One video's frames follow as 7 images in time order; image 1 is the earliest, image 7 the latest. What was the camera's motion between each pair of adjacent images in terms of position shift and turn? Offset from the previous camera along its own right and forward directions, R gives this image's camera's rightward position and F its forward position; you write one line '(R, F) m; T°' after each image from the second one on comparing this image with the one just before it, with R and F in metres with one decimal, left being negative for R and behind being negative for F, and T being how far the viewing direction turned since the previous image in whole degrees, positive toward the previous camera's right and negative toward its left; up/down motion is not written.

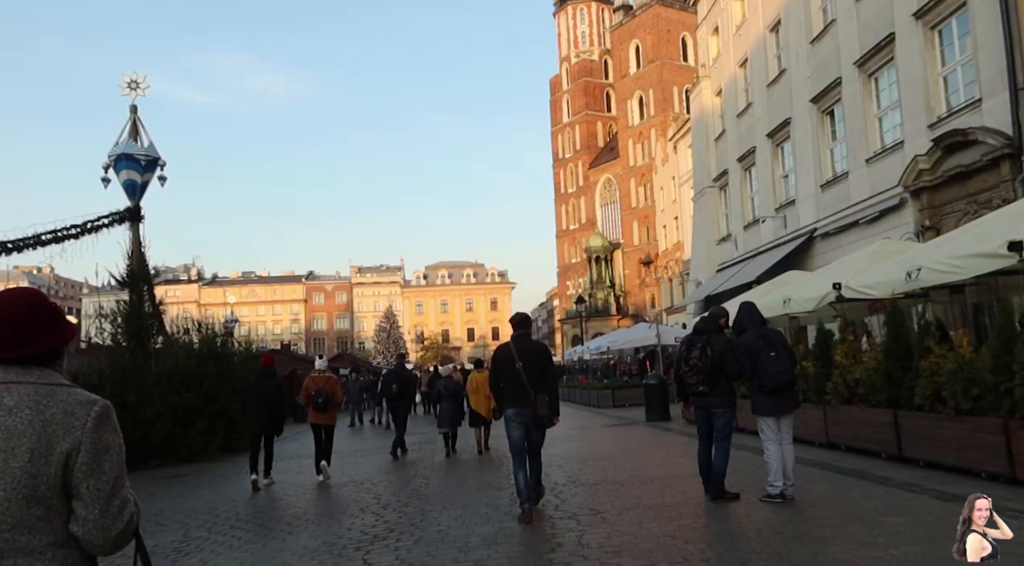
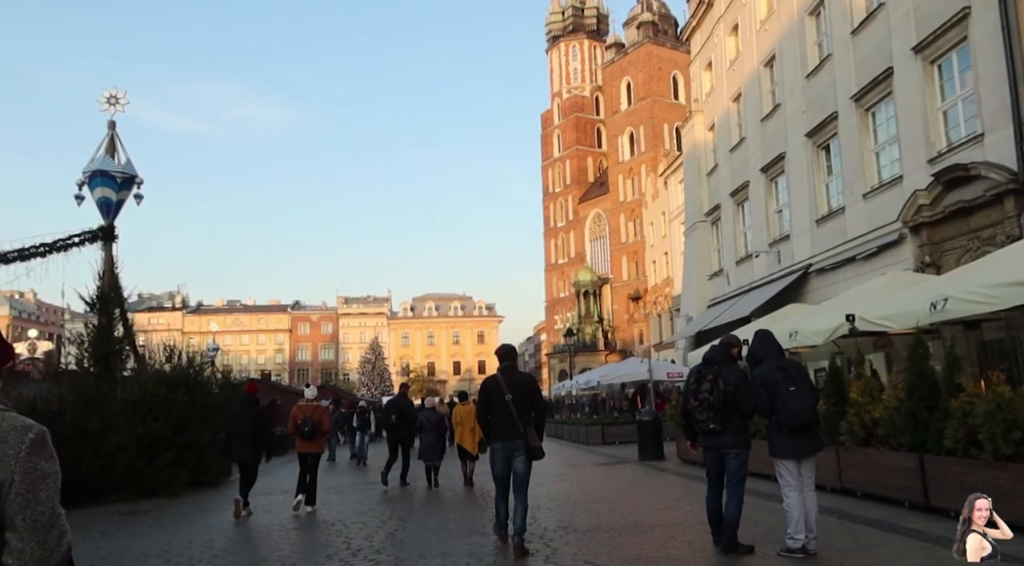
(0.0, +0.6) m; +1°
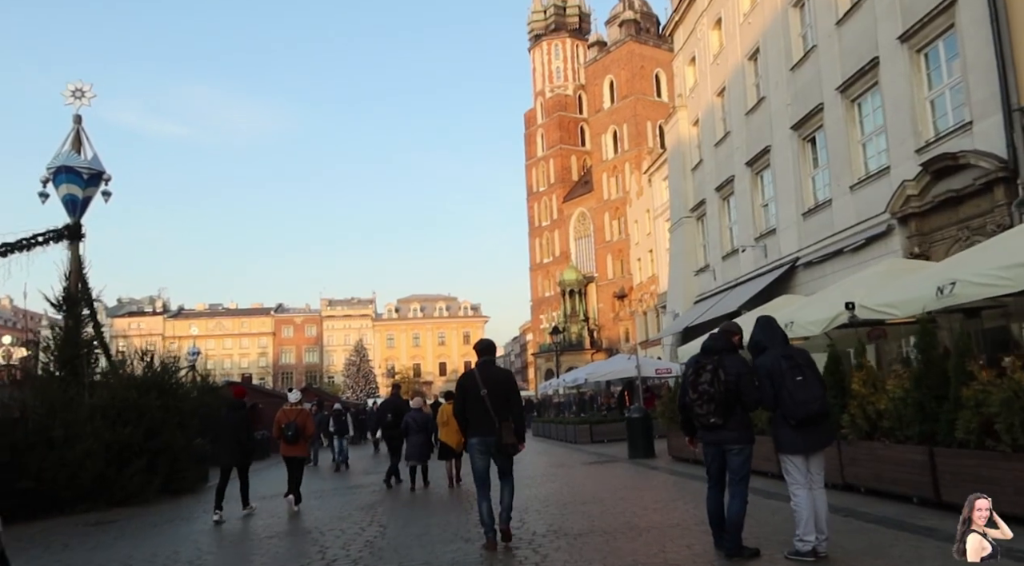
(0.0, +0.4) m; +1°
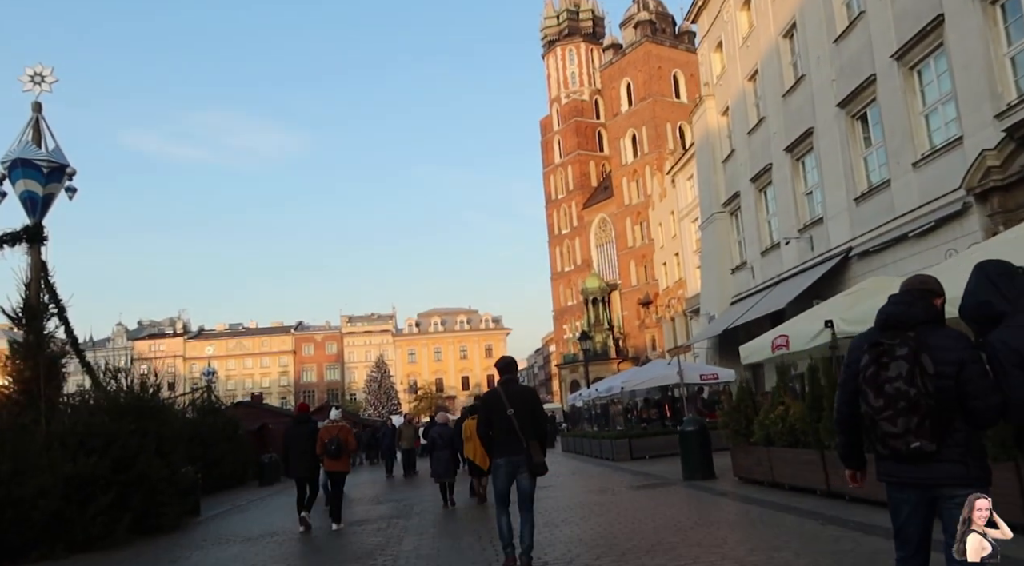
(-0.1, +1.9) m; -2°
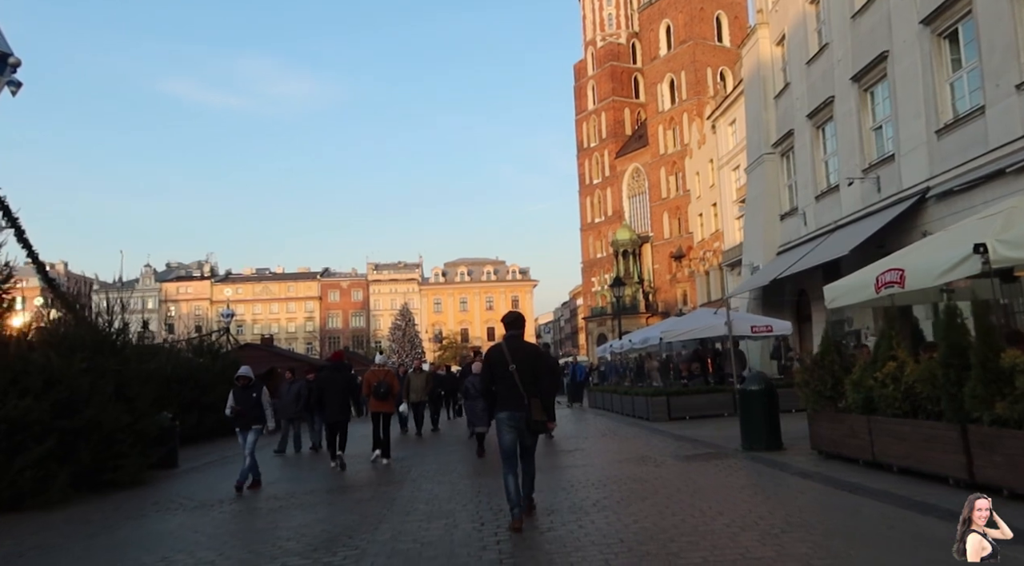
(+0.1, +2.0) m; -2°
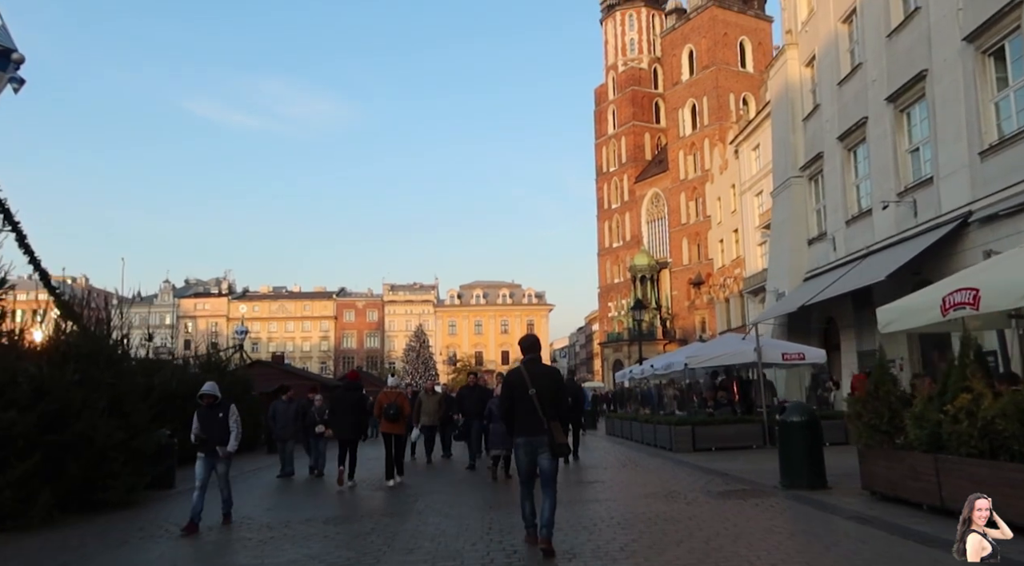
(0.0, +0.7) m; -1°
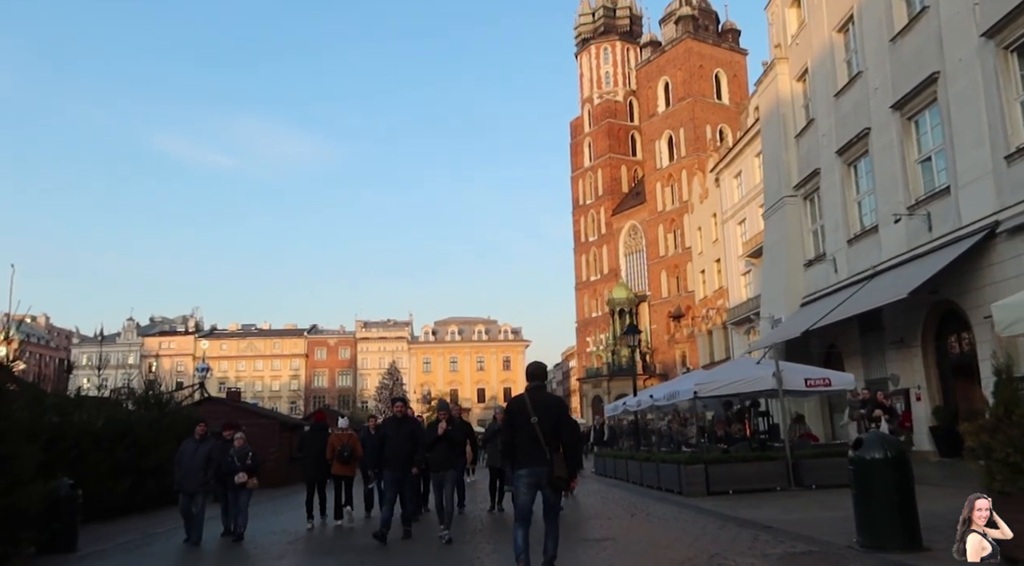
(-0.1, +1.9) m; +2°
